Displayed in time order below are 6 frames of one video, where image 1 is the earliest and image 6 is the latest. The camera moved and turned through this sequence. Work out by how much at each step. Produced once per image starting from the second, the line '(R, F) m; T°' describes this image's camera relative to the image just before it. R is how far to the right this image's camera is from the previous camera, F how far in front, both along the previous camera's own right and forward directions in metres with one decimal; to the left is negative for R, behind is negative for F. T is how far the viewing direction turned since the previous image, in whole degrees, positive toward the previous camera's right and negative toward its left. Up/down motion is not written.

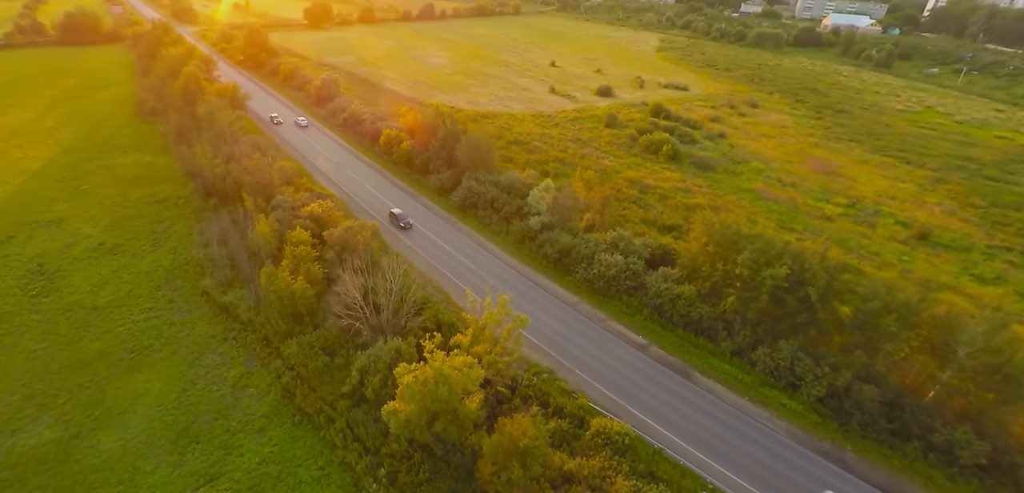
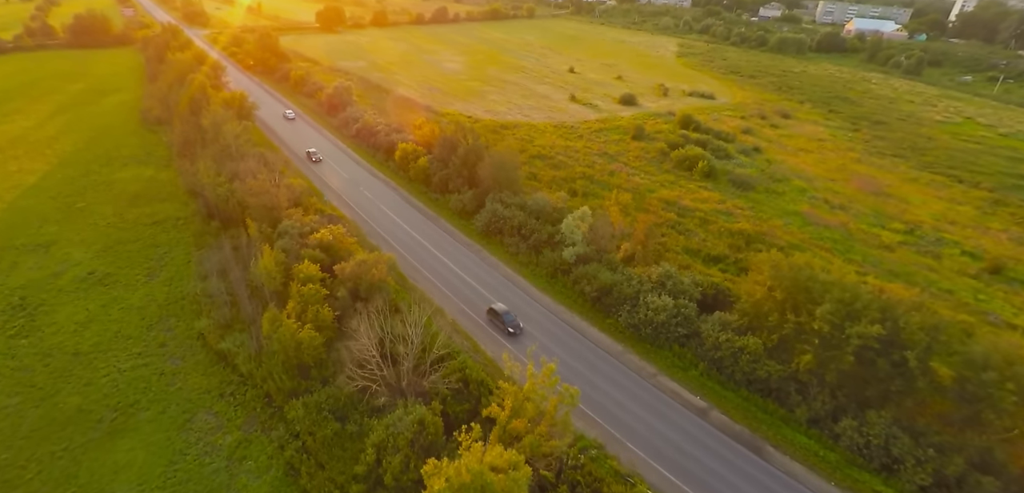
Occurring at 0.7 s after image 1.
(-2.0, +4.9) m; -1°
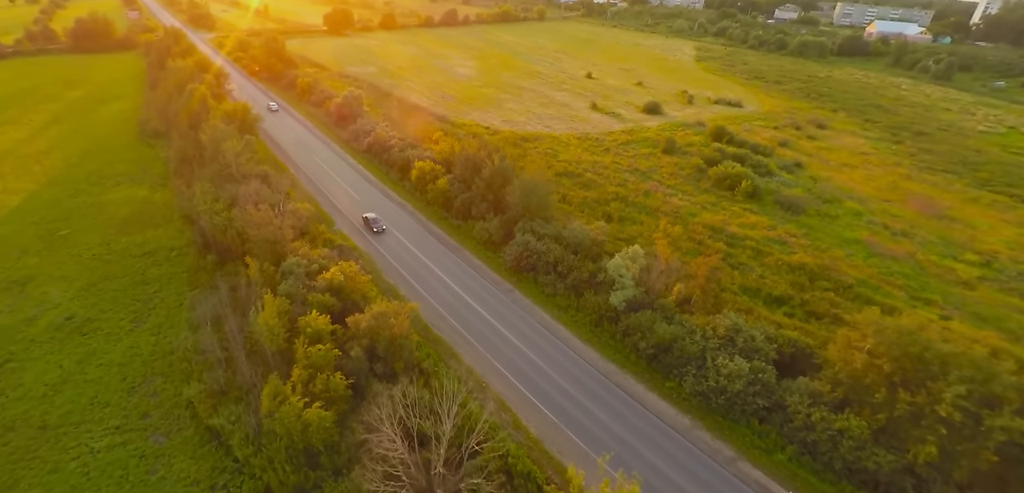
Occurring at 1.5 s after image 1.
(-2.5, +5.7) m; -1°
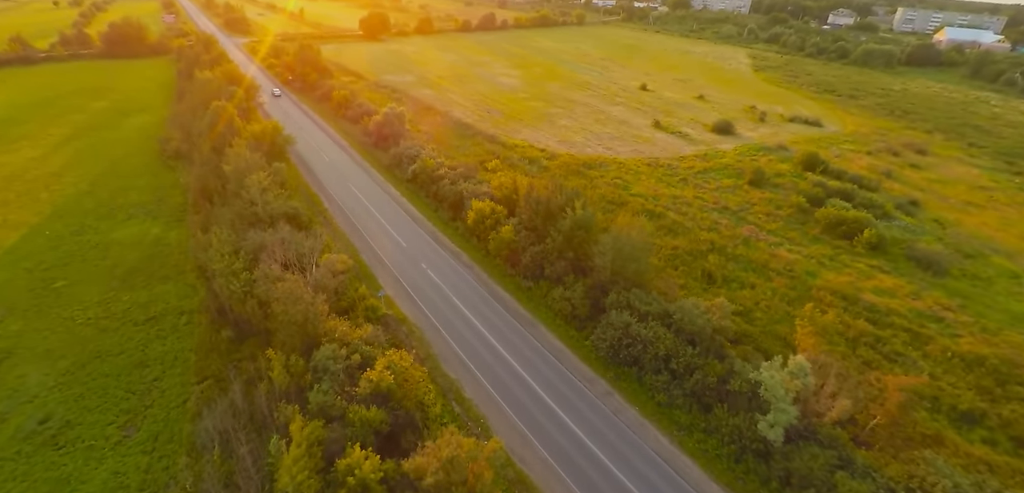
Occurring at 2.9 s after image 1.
(-4.8, +9.6) m; -3°
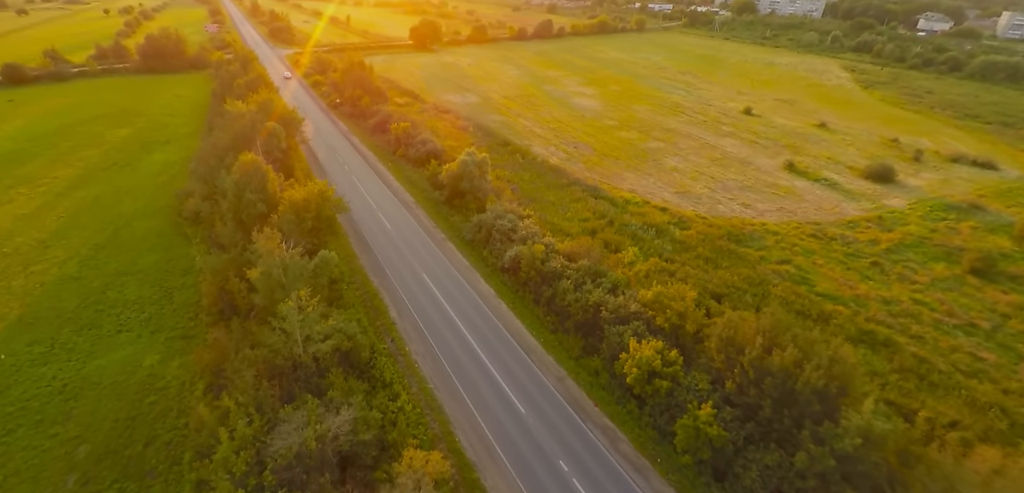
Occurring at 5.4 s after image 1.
(-8.8, +17.0) m; -4°
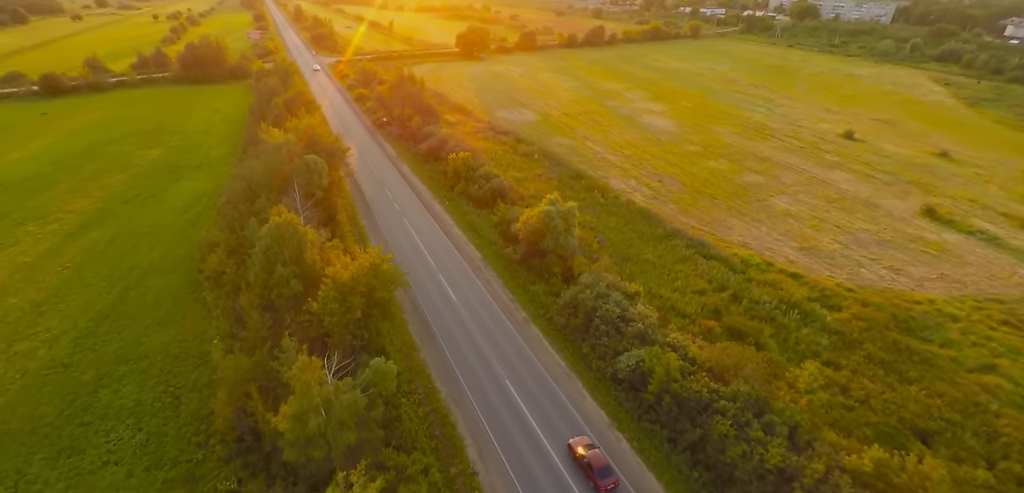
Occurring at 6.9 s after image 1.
(-5.3, +10.6) m; -3°
